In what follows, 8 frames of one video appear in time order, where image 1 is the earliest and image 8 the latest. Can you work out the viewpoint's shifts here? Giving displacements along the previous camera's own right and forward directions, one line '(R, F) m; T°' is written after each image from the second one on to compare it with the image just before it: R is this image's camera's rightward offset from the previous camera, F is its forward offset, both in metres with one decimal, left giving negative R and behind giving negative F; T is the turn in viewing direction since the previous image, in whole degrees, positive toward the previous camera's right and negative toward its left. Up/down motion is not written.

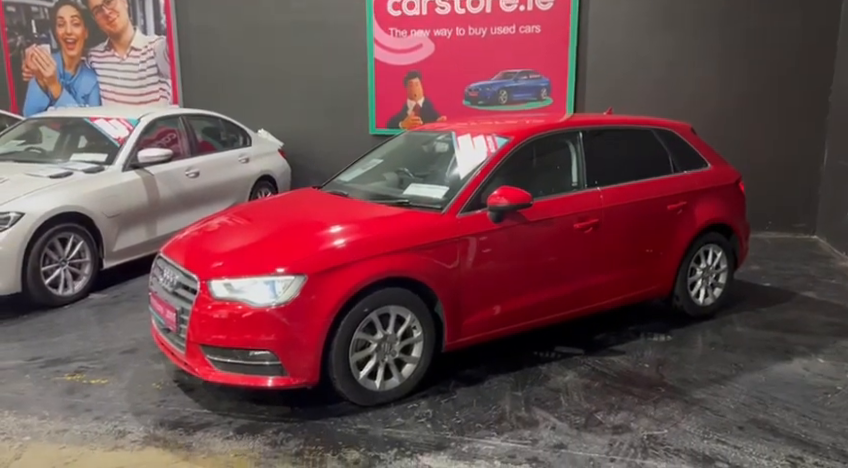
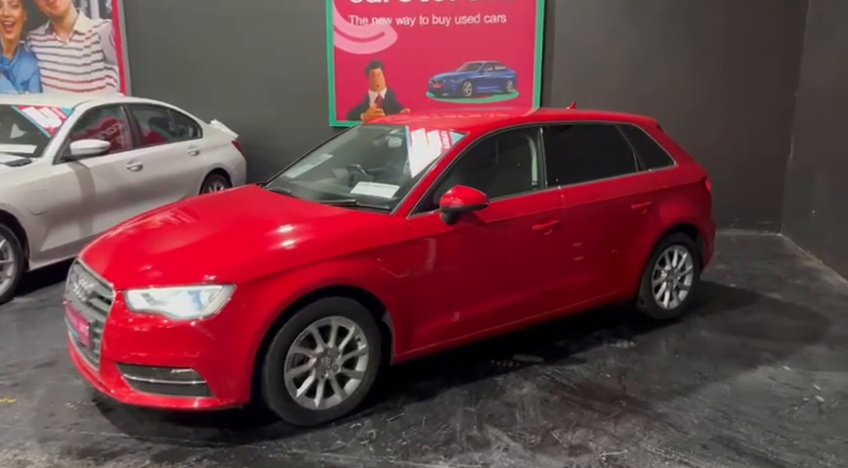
(+0.1, +0.3) m; +2°
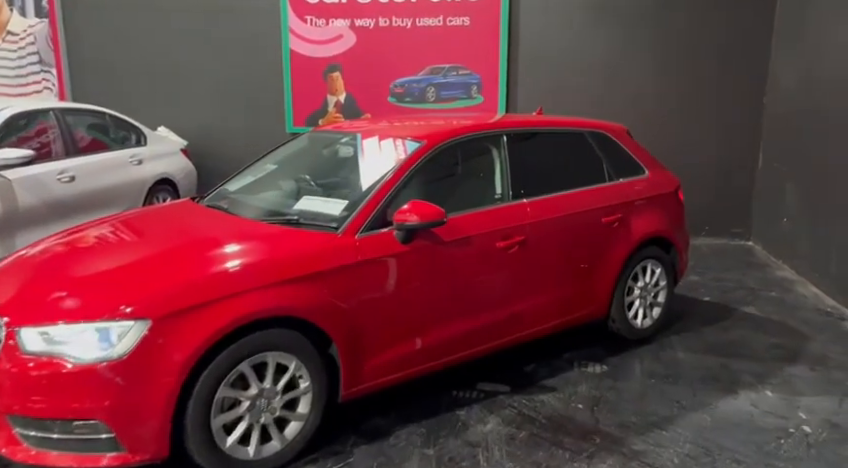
(+0.1, +0.3) m; +3°
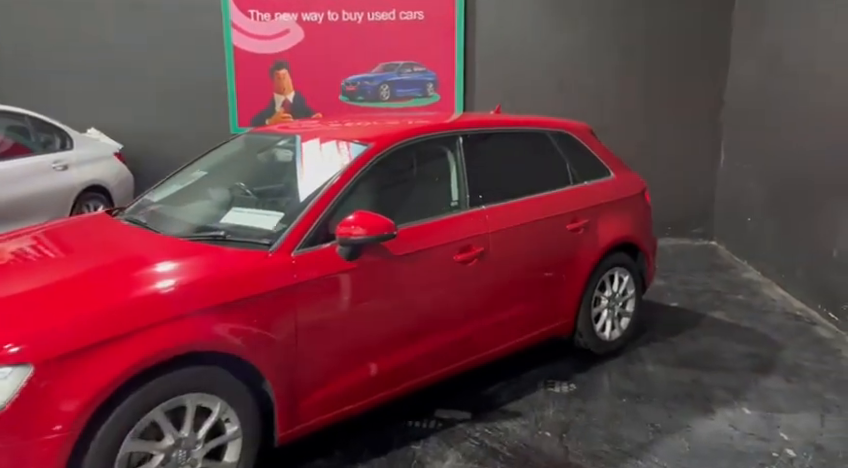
(+0.1, +0.3) m; +3°
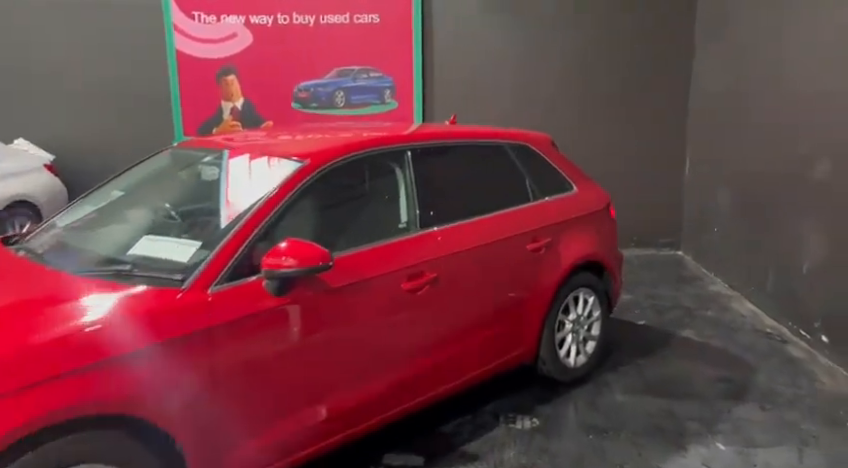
(+0.1, +0.3) m; +3°
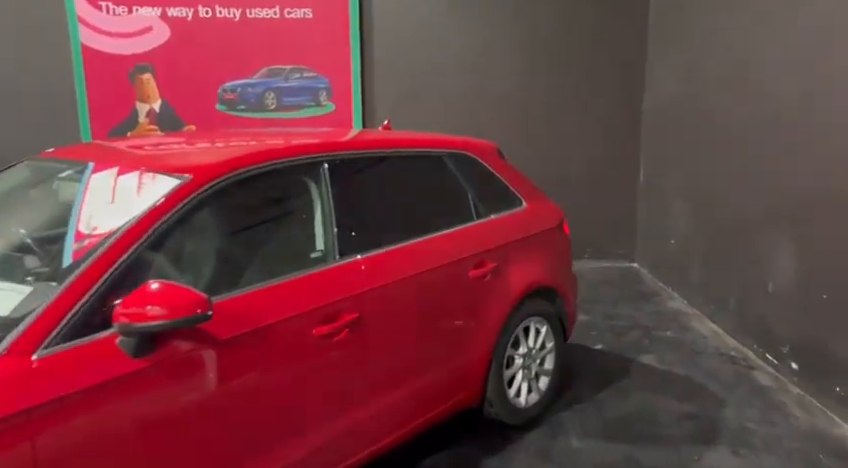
(+0.1, +0.5) m; +4°
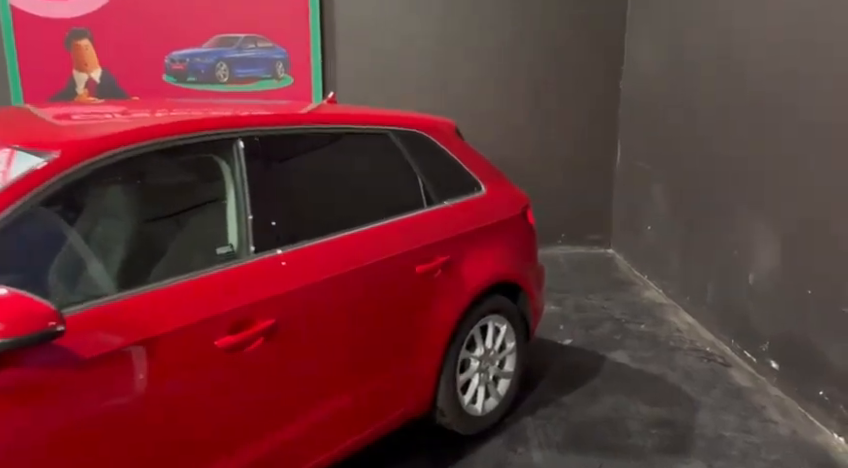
(+0.2, +0.4) m; +2°
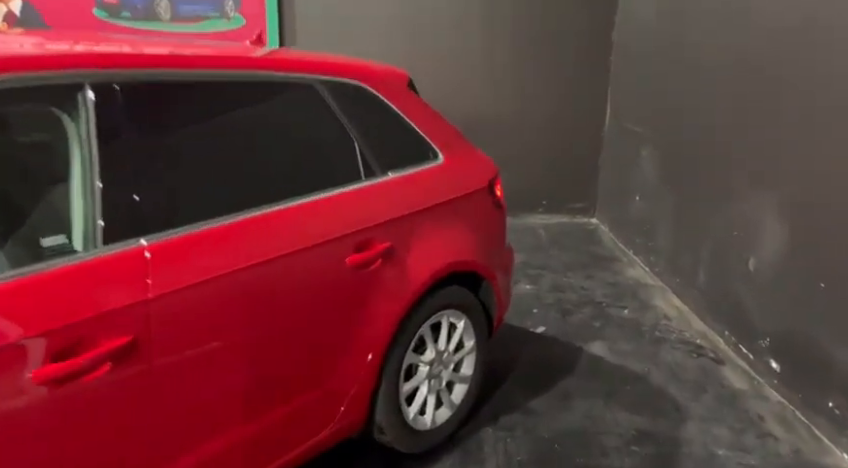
(+0.2, +0.6) m; +1°
